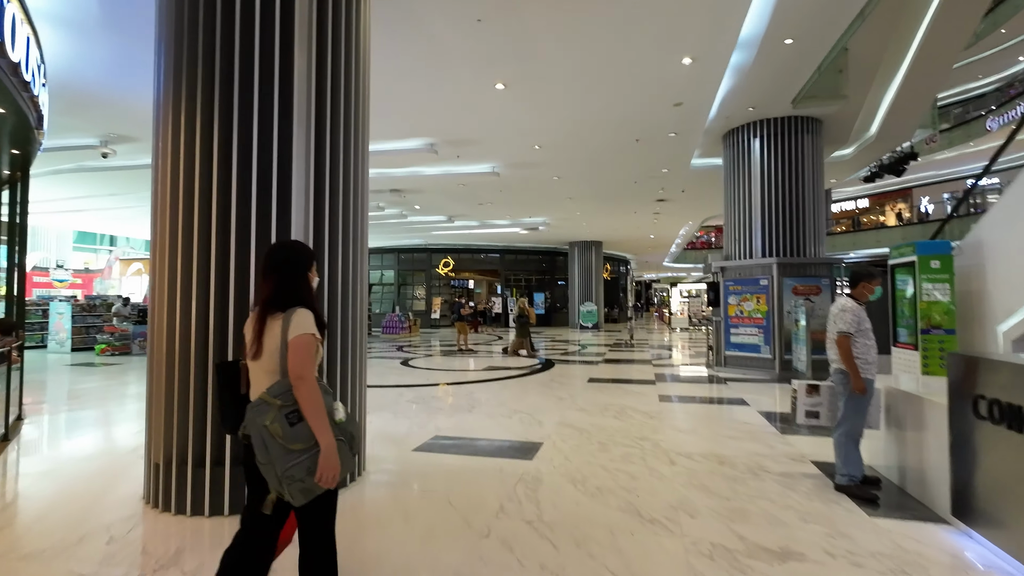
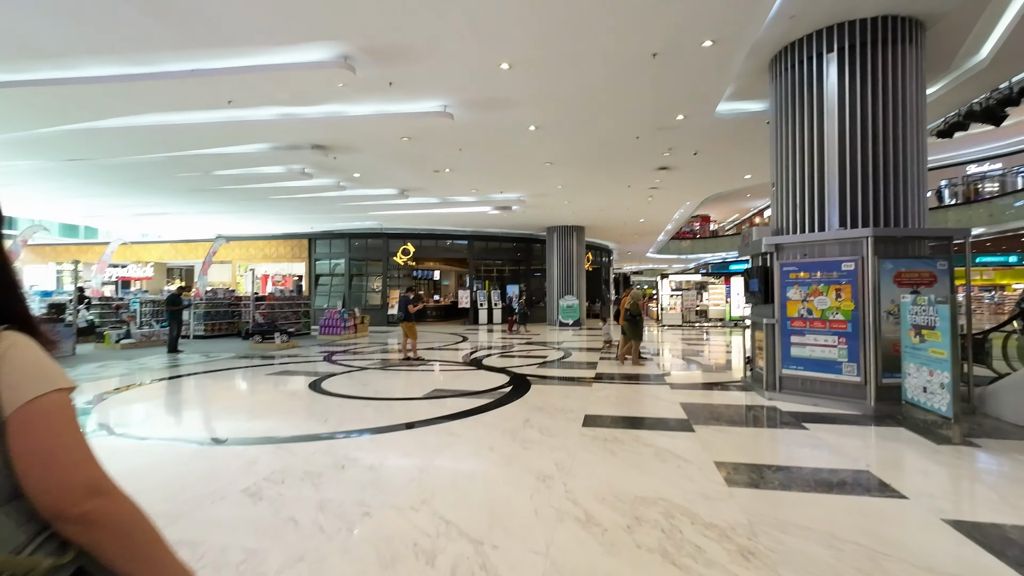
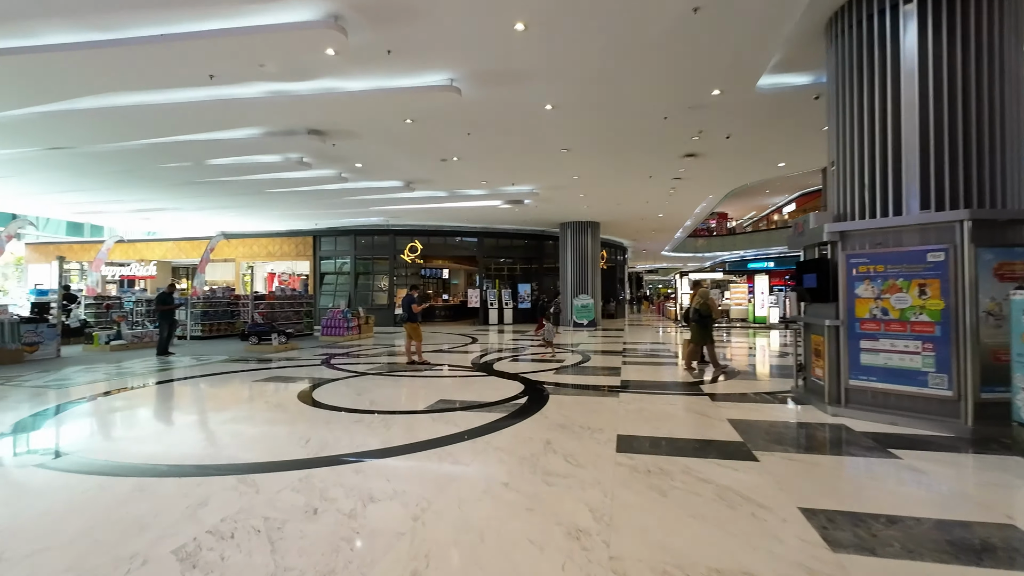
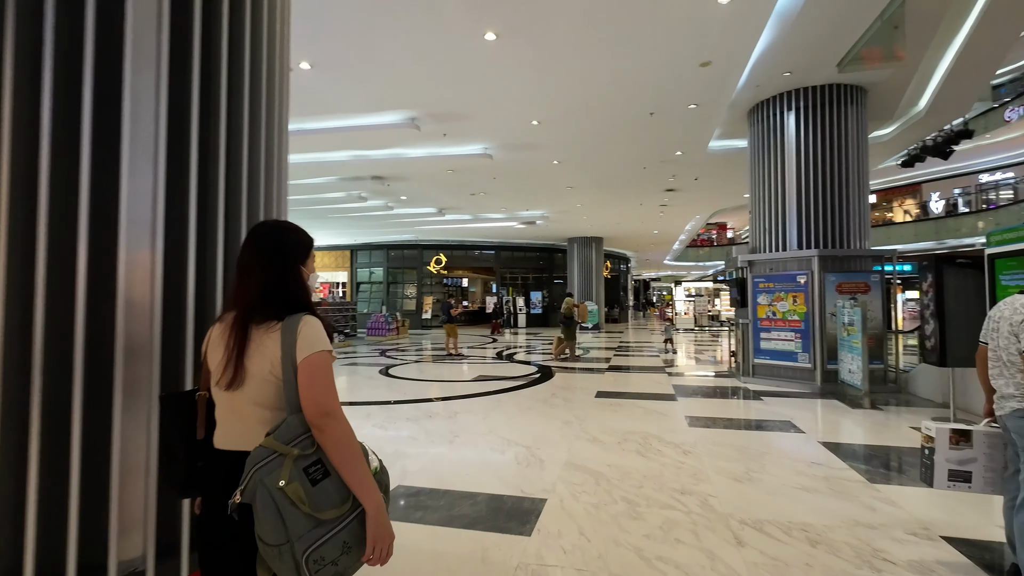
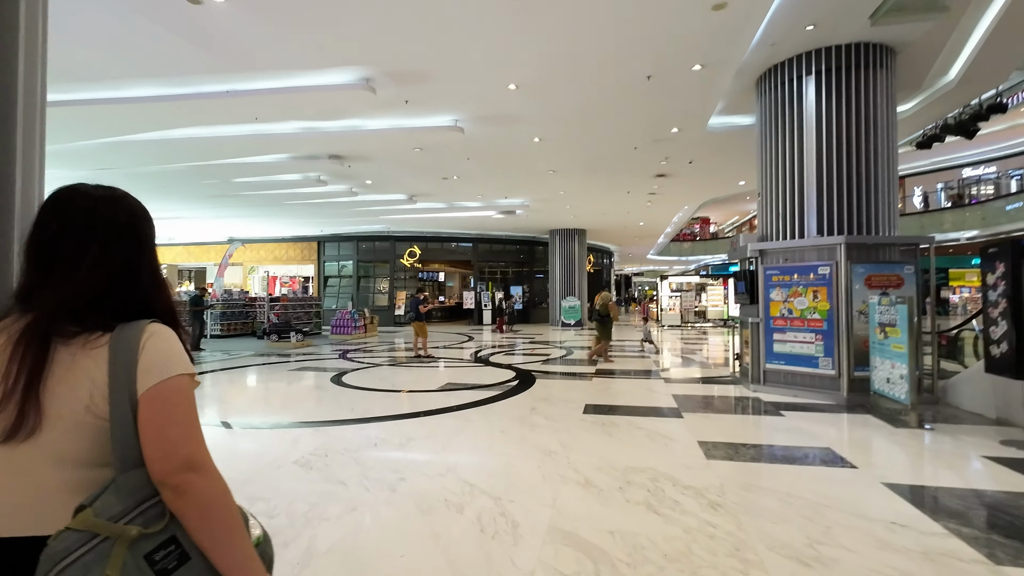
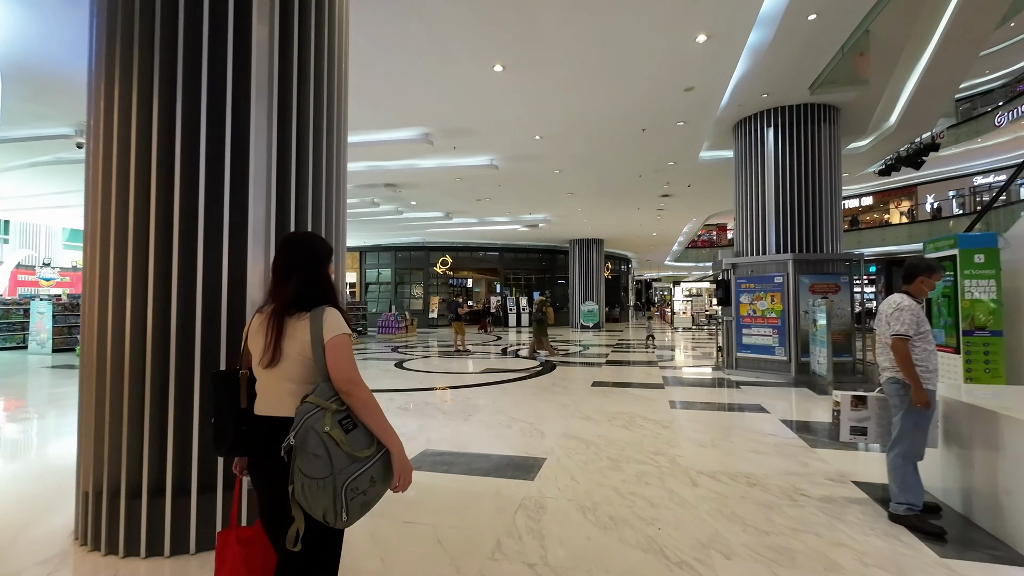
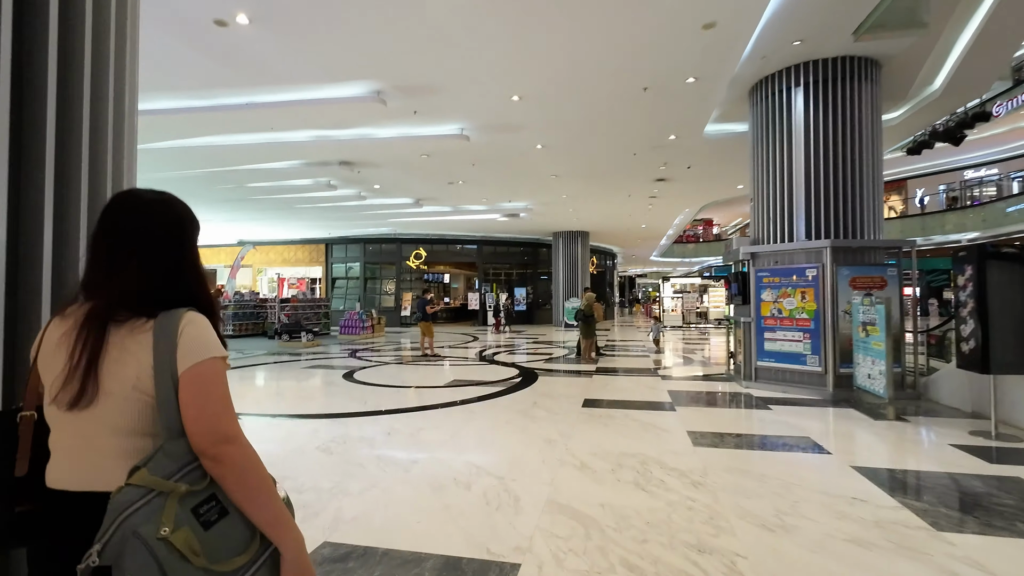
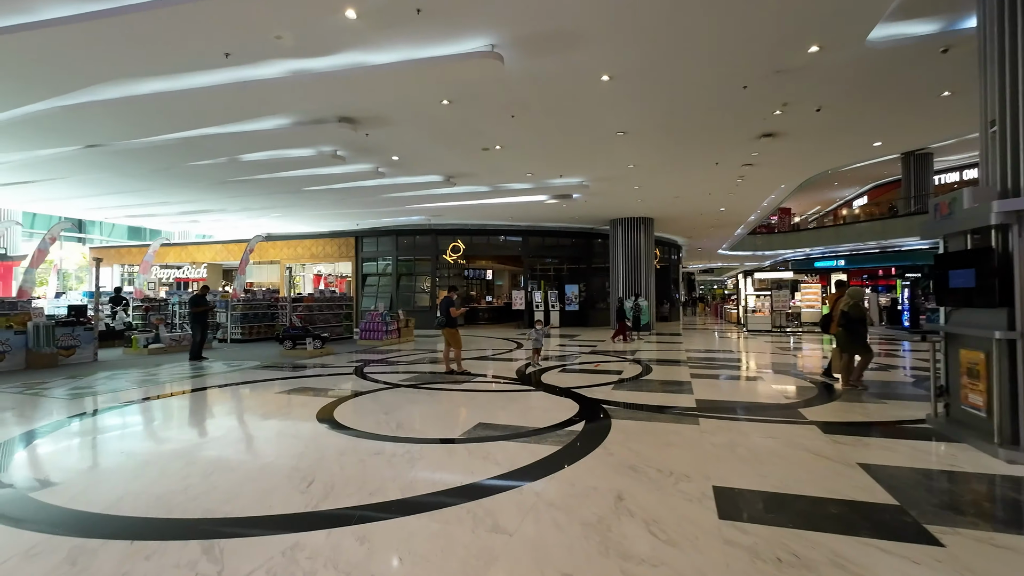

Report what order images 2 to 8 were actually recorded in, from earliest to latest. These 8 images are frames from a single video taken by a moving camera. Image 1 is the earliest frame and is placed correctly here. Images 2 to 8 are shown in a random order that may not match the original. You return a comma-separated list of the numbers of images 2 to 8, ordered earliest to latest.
6, 4, 7, 5, 2, 3, 8
